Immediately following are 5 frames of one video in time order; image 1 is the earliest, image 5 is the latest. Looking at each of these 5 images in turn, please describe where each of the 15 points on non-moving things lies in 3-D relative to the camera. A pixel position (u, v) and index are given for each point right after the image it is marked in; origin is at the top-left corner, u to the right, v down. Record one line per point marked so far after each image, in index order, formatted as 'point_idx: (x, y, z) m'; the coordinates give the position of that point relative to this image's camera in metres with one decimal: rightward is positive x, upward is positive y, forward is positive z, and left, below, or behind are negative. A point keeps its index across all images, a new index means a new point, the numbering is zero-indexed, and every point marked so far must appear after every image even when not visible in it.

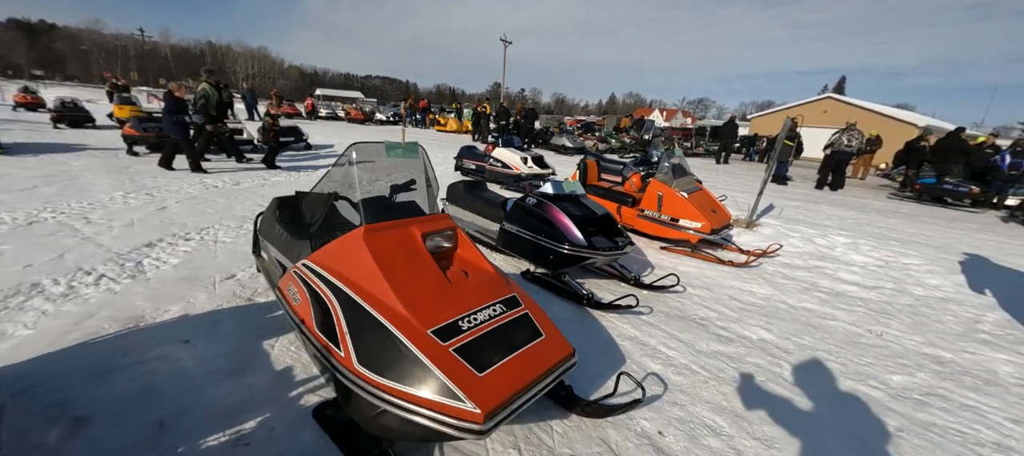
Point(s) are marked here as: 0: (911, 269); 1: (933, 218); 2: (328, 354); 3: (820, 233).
0: (+5.5, -0.6, +4.8) m
1: (+9.9, +0.2, +8.2) m
2: (-0.9, -0.6, +1.6) m
3: (+5.3, -0.1, +6.0) m
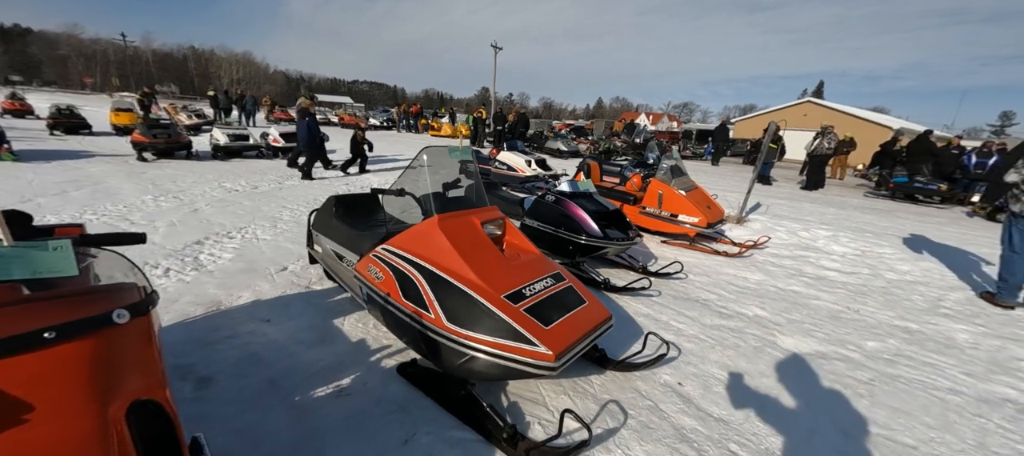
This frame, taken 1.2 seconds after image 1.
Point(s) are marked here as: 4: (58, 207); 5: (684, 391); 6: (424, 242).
0: (+5.8, -0.5, +5.3) m
1: (+10.0, +0.4, +8.8) m
2: (-0.5, -0.5, +2.0) m
3: (+5.5, 0.0, +6.5) m
4: (-6.3, +0.3, +4.8) m
5: (+1.1, -1.1, +2.3) m
6: (-0.6, -0.1, +2.2) m
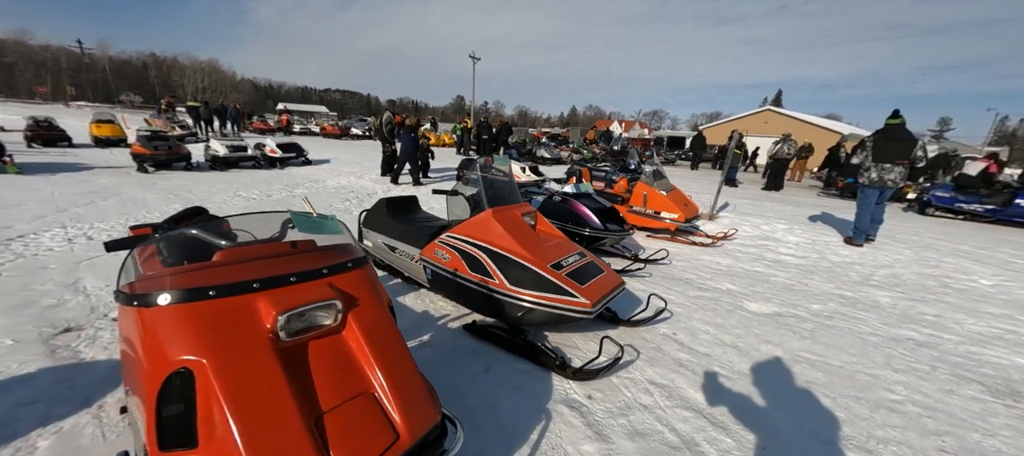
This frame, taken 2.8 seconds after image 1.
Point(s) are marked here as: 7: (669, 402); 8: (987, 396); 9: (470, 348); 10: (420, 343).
0: (+5.9, -0.3, +6.4) m
1: (+9.9, +0.6, +10.1) m
2: (-0.2, -0.4, +2.7) m
3: (+5.5, +0.1, +7.6) m
4: (-6.1, +0.2, +5.1) m
5: (+1.5, -1.0, +3.1) m
6: (-0.3, 0.0, +2.9) m
7: (+1.0, -1.1, +2.3) m
8: (+3.6, -1.3, +2.6) m
9: (-0.3, -0.9, +2.7) m
10: (-0.7, -0.9, +2.7) m
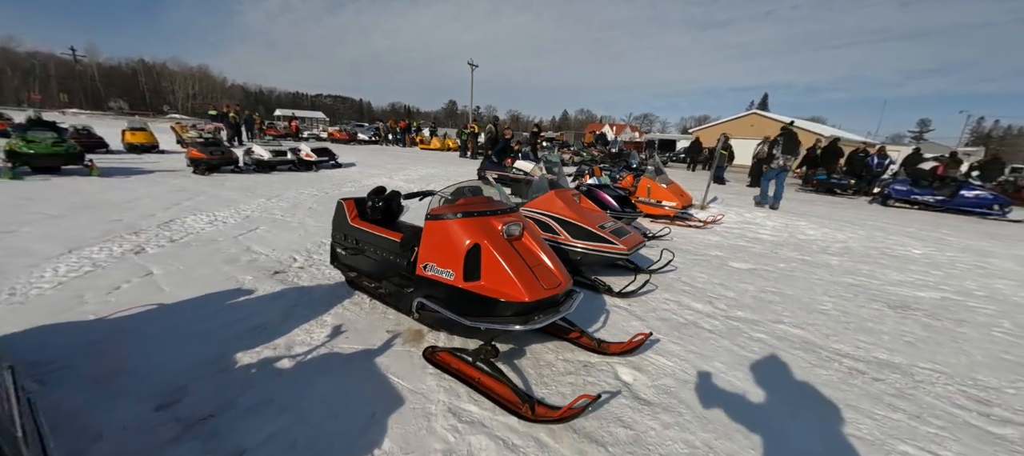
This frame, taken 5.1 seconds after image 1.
0: (+6.5, 0.0, +7.8) m
1: (+10.4, +0.9, +11.6) m
2: (+0.5, -0.1, +3.9) m
3: (+6.1, +0.4, +9.0) m
4: (-5.5, +0.4, +6.3) m
5: (+2.1, -0.7, +4.4) m
6: (+0.4, +0.3, +4.1) m
7: (+1.7, -0.8, +3.6) m
8: (+4.2, -0.9, +3.9) m
9: (+0.4, -0.6, +3.9) m
10: (0.0, -0.6, +3.9) m
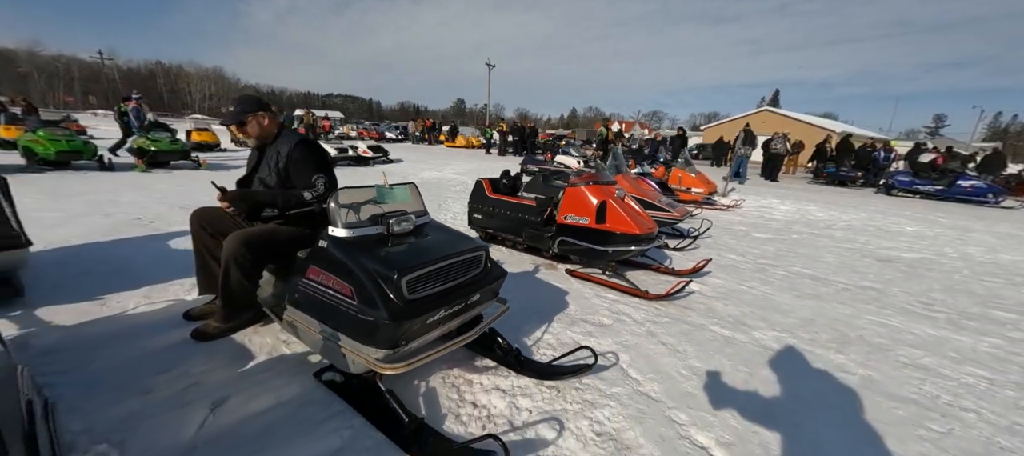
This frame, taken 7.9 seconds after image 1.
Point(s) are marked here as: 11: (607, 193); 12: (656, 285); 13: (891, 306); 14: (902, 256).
0: (+7.8, +0.5, +9.0) m
1: (+11.8, +1.3, +12.8) m
2: (+1.7, +0.3, +5.3) m
3: (+7.4, +0.9, +10.2) m
4: (-4.2, +0.8, +7.8) m
5: (+3.4, -0.2, +5.7) m
6: (+1.7, +0.7, +5.5) m
7: (+2.9, -0.4, +4.9) m
8: (+5.5, -0.5, +5.2) m
9: (+1.6, -0.2, +5.3) m
10: (+1.2, -0.2, +5.3) m
11: (+1.0, +0.4, +3.7) m
12: (+1.5, -0.6, +3.7) m
13: (+4.0, -0.8, +3.6) m
14: (+6.3, -0.5, +5.6) m
